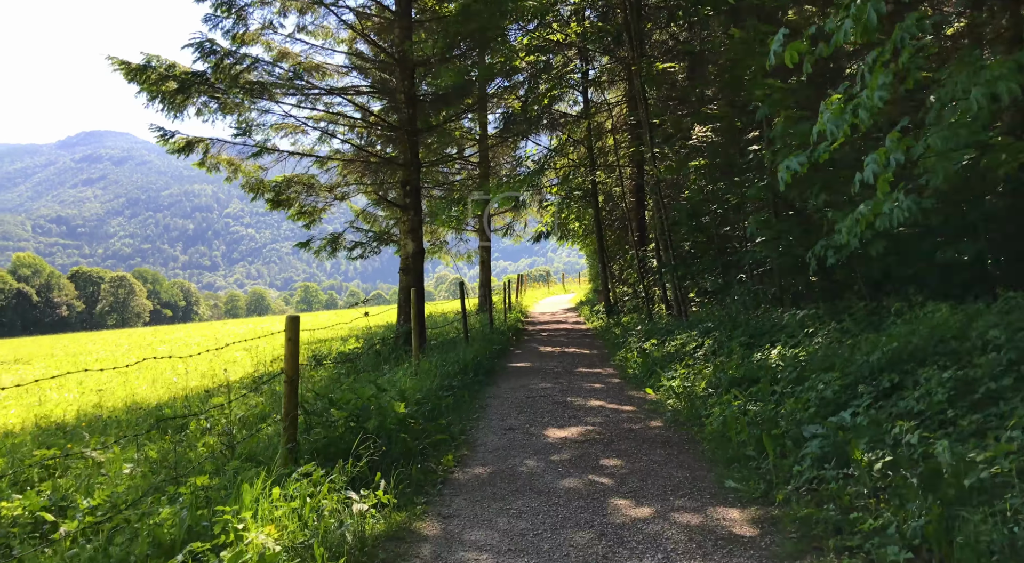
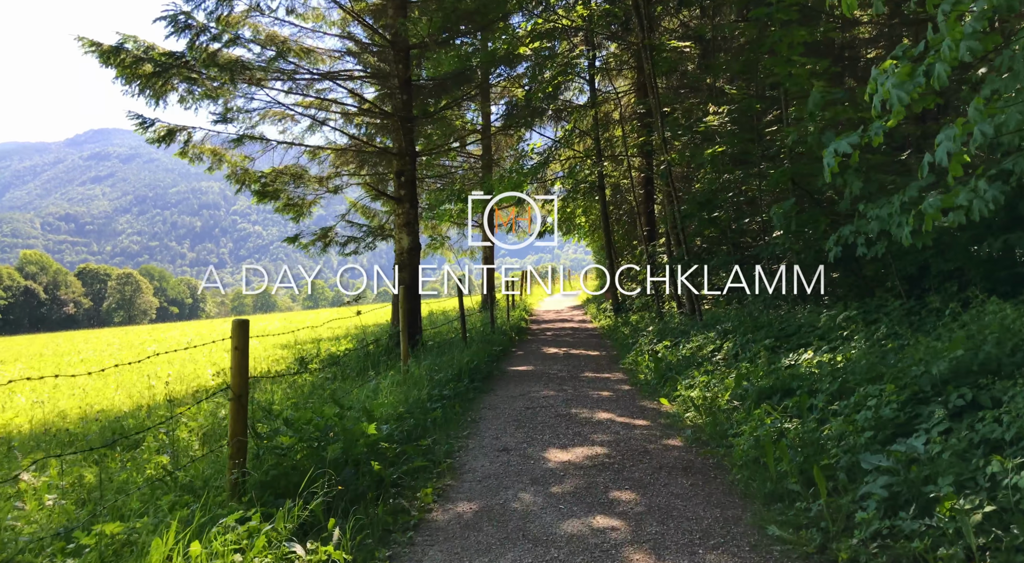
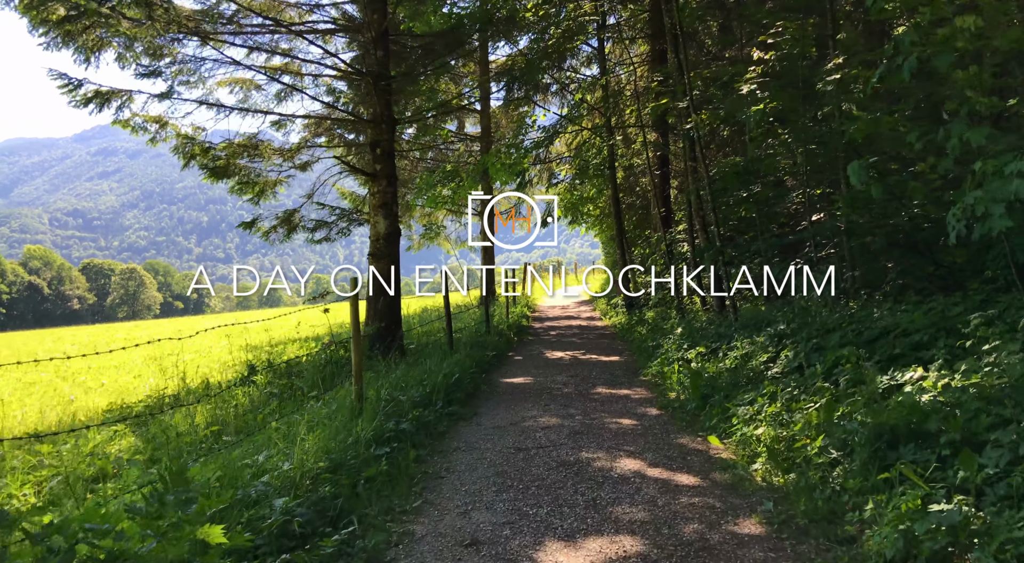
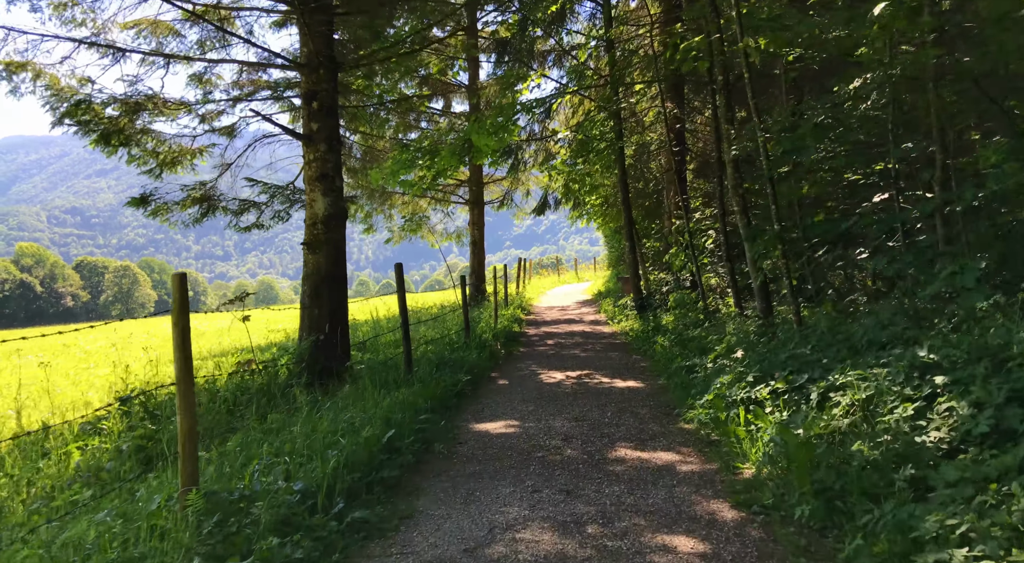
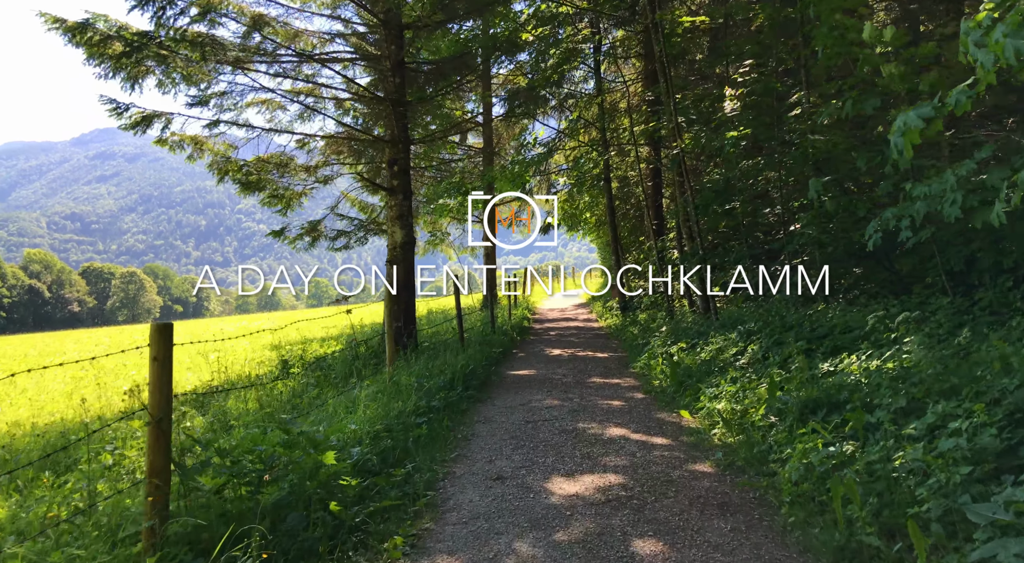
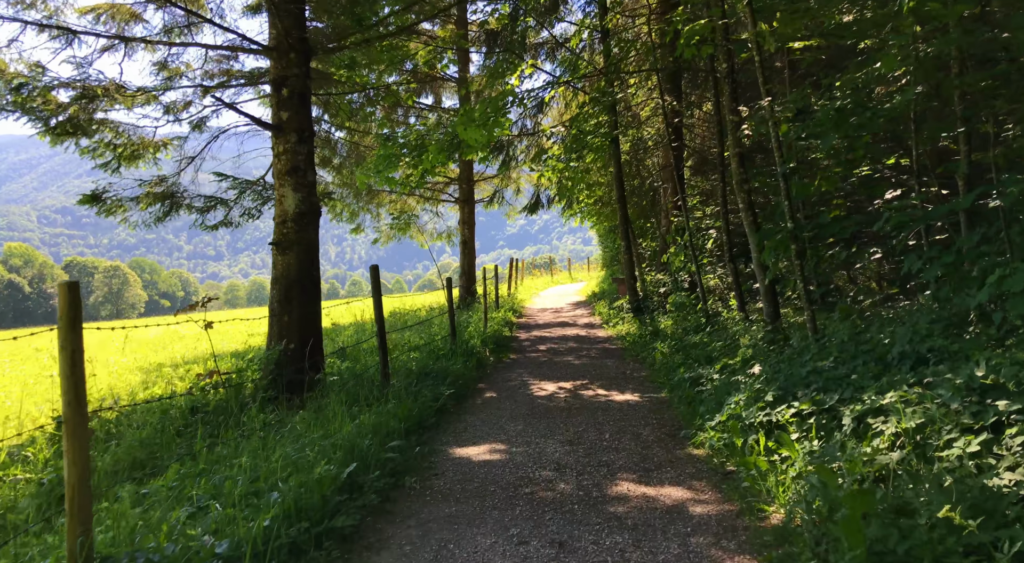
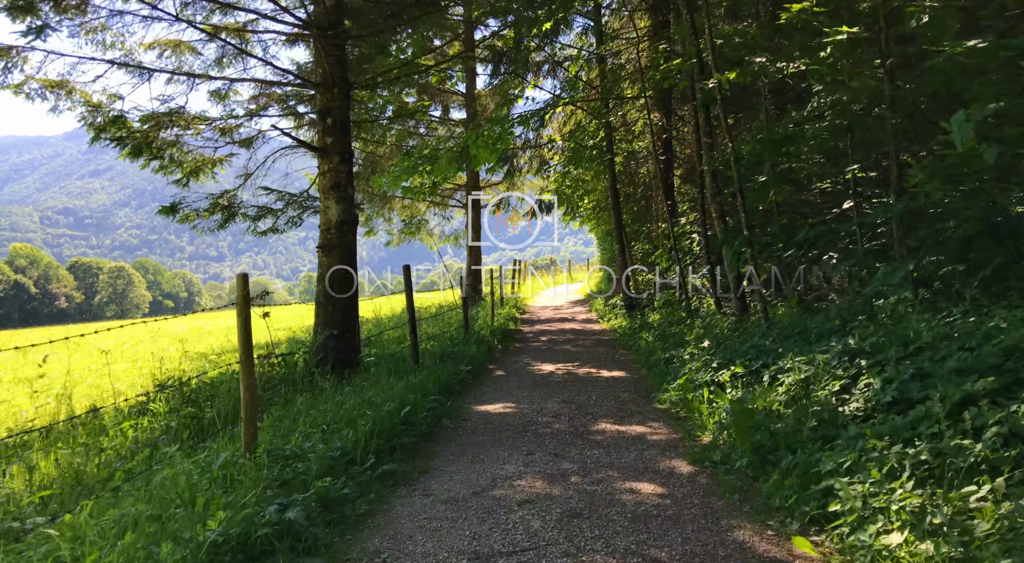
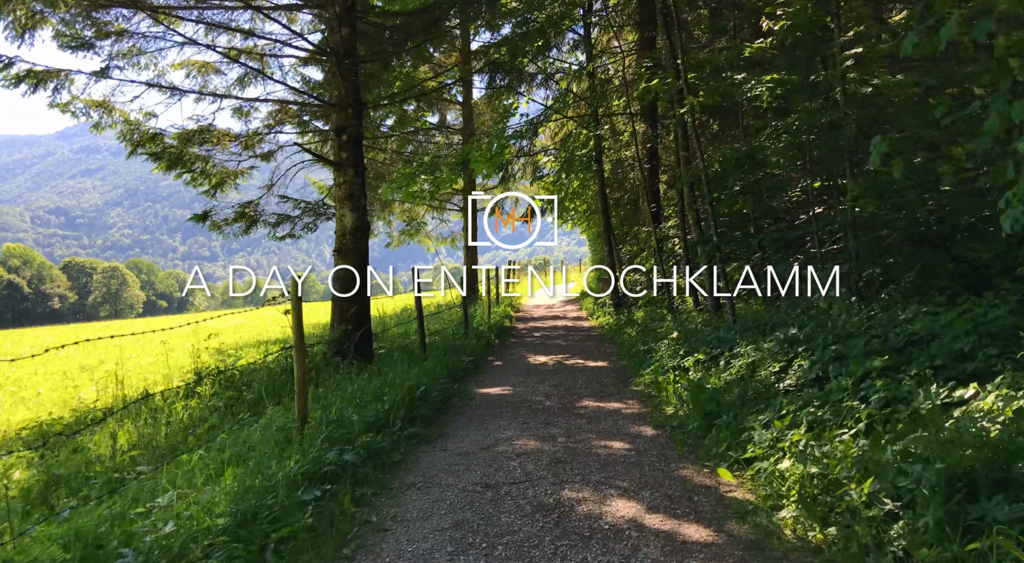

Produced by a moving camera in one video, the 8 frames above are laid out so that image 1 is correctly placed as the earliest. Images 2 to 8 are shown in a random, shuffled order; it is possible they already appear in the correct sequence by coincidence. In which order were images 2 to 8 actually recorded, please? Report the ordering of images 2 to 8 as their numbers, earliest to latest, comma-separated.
2, 5, 3, 8, 7, 4, 6
